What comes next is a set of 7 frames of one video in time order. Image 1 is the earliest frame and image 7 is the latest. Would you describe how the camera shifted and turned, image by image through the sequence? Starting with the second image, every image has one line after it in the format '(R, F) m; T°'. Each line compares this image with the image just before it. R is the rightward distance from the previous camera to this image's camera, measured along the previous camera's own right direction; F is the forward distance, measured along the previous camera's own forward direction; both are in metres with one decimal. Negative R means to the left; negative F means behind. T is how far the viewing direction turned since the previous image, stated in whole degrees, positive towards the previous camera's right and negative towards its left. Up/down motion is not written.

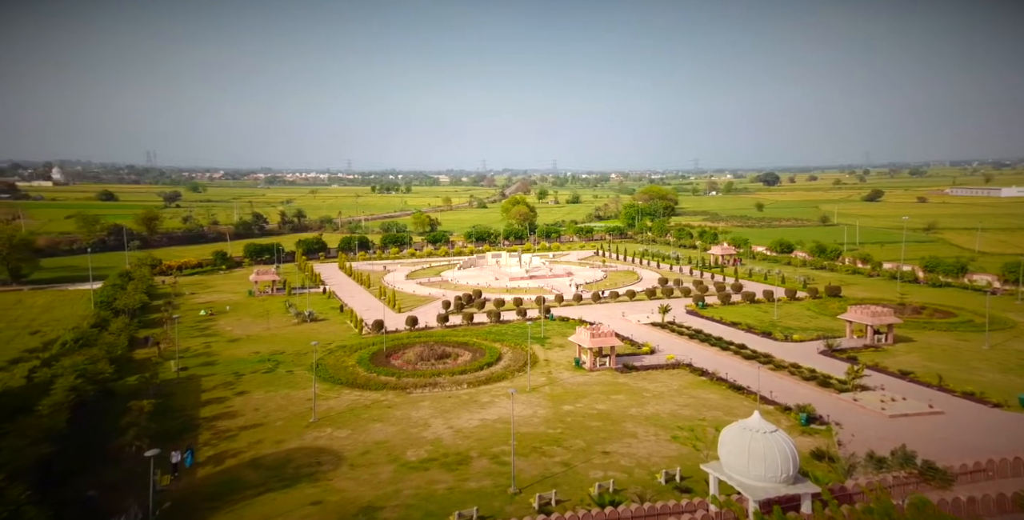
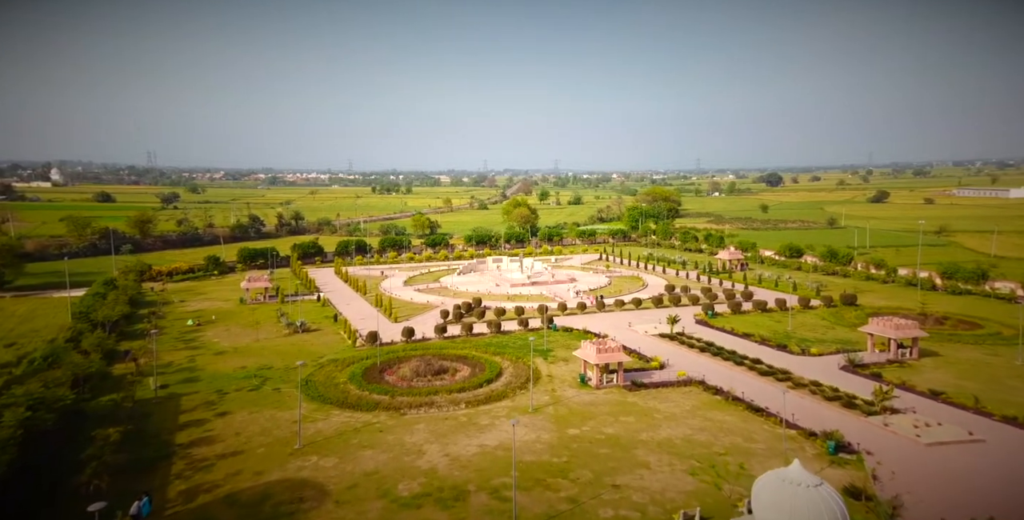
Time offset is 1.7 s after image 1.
(0.0, +1.5) m; 0°
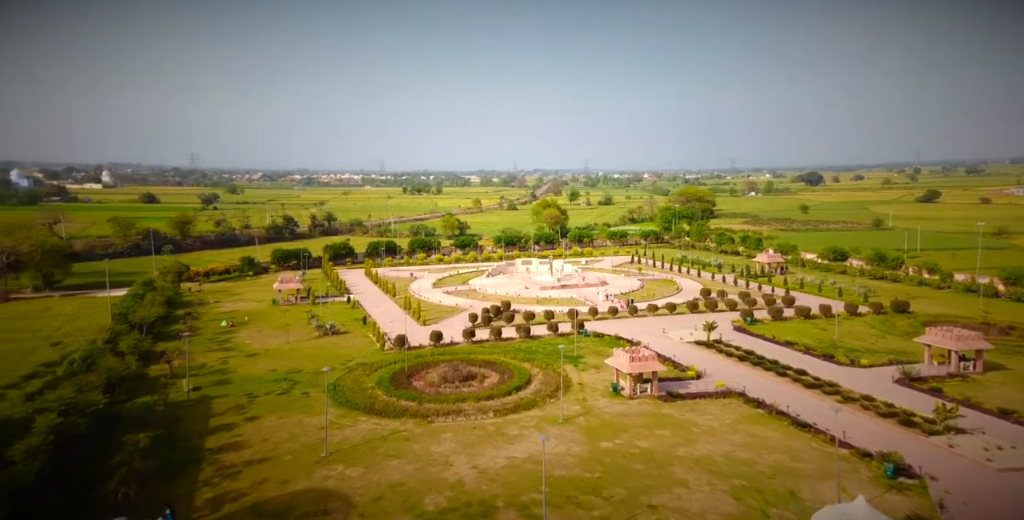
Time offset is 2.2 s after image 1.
(0.0, +0.8) m; -2°
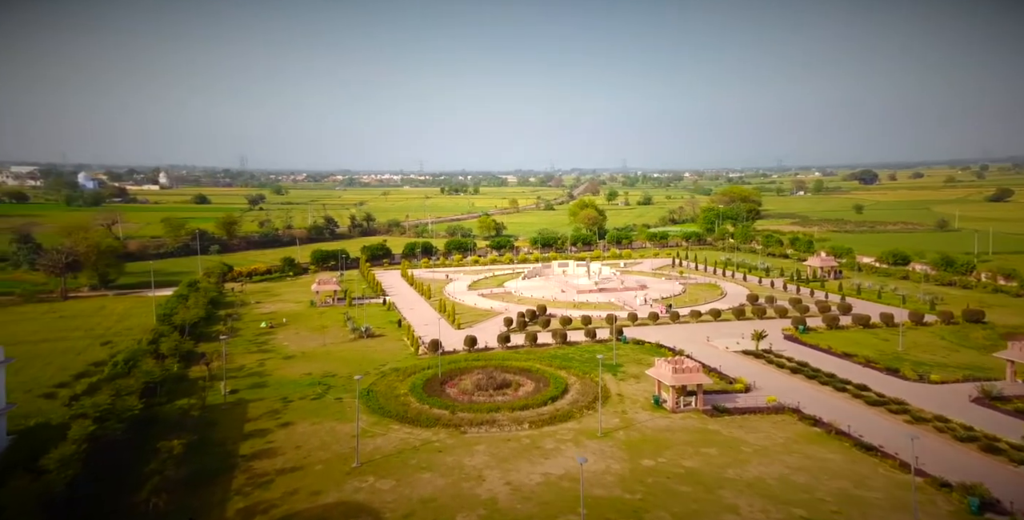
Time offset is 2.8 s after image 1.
(0.0, +1.1) m; -3°
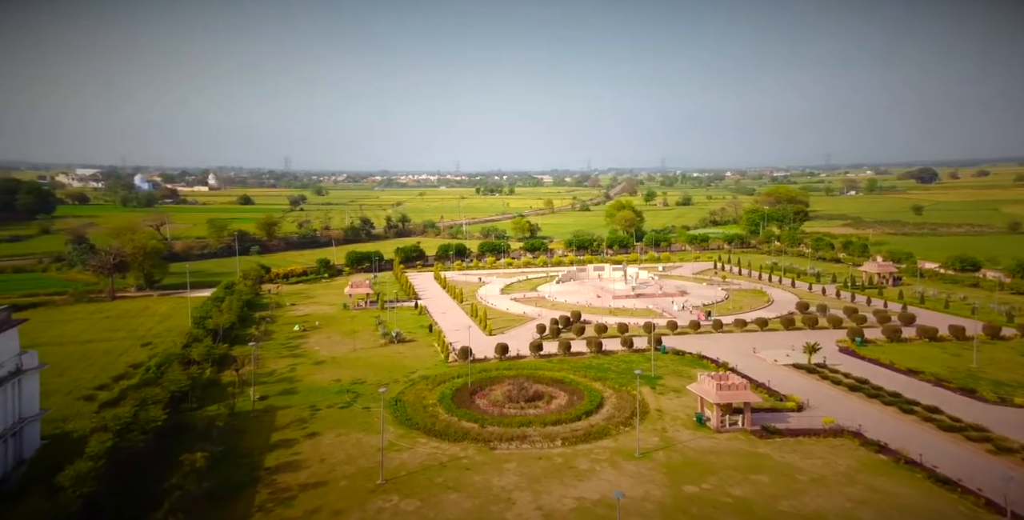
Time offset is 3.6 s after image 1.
(+0.1, +1.3) m; -3°
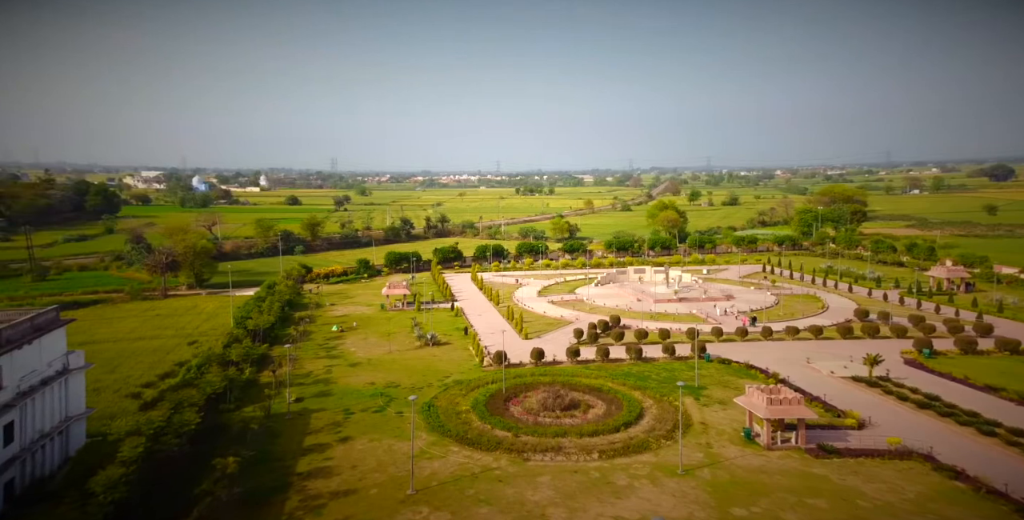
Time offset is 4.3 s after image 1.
(+0.2, +1.1) m; -3°
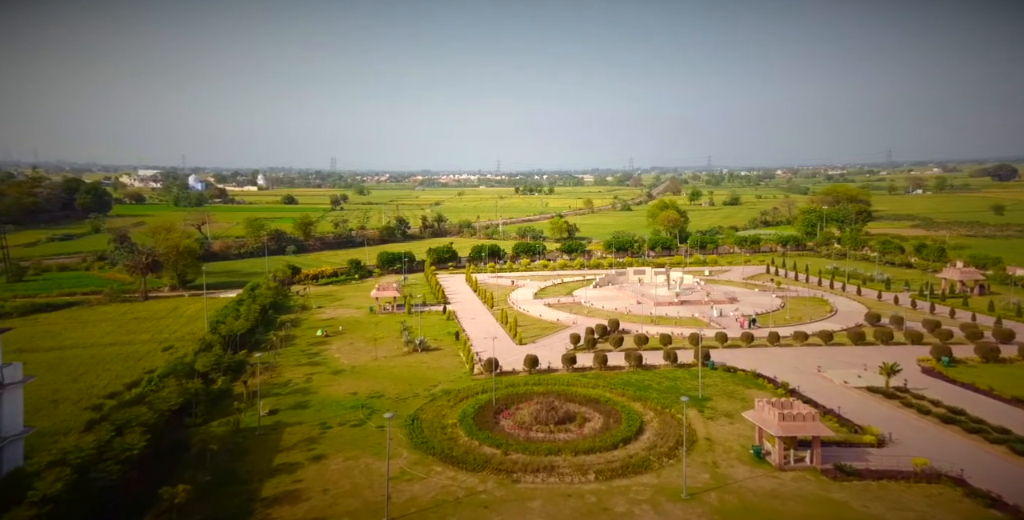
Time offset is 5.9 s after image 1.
(+0.3, +1.6) m; 0°
